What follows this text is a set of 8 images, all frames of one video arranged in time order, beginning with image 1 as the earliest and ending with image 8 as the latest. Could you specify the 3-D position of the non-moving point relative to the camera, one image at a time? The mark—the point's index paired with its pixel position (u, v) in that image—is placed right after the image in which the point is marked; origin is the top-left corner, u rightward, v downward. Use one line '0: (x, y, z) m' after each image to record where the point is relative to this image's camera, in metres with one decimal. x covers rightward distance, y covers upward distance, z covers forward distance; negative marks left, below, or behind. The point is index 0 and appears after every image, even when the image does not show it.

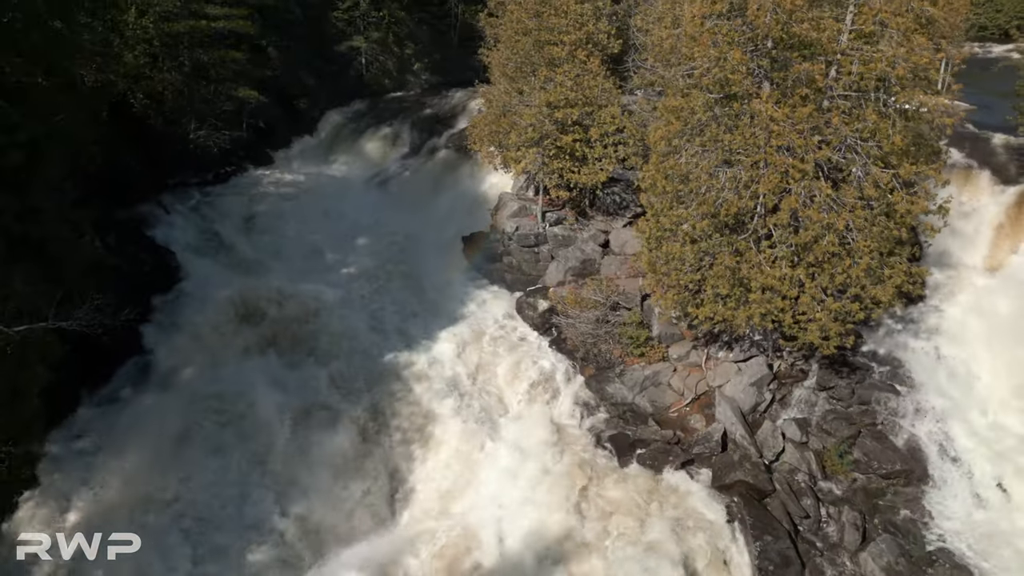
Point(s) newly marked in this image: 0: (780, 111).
0: (+5.1, +3.4, +13.8) m
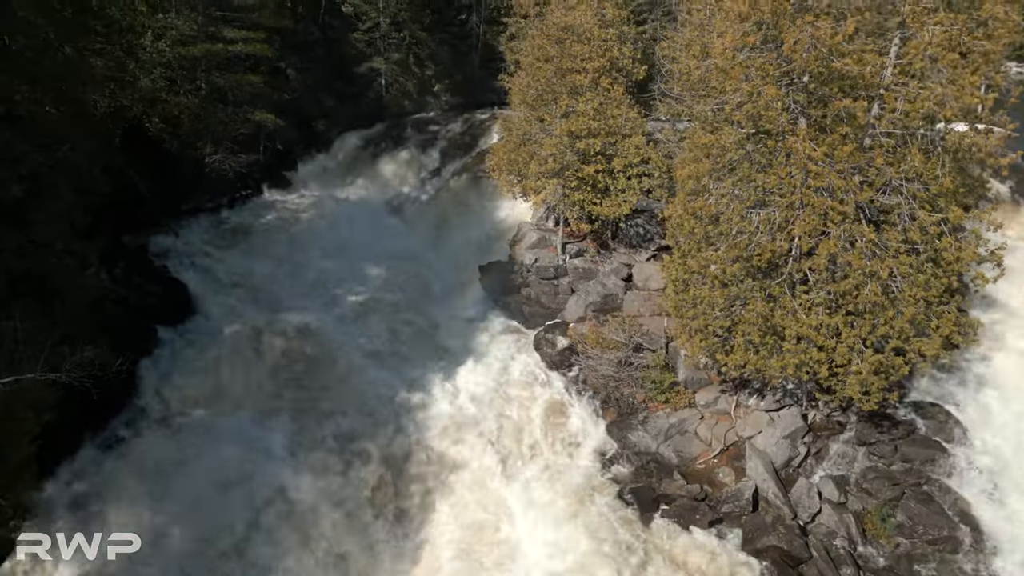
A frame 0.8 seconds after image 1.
0: (+5.5, +2.5, +12.8) m
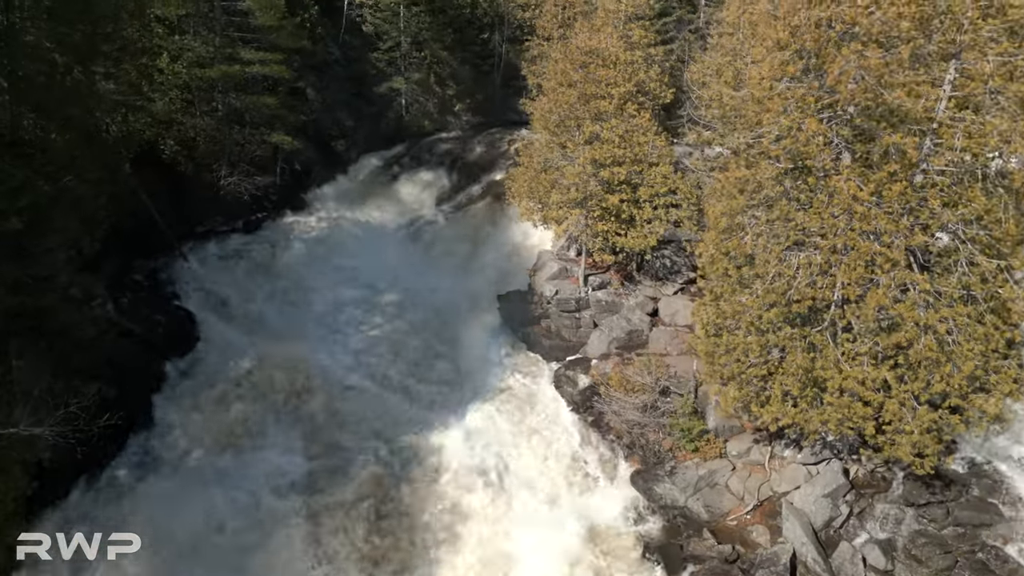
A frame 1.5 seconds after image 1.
0: (+5.8, +1.6, +11.8) m
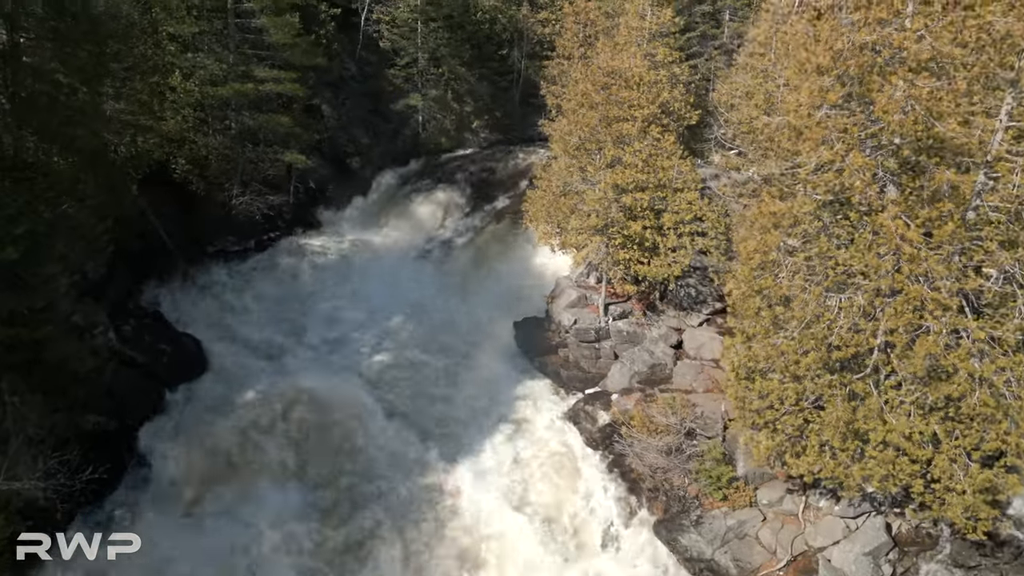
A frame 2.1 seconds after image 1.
0: (+6.0, +0.9, +10.8) m
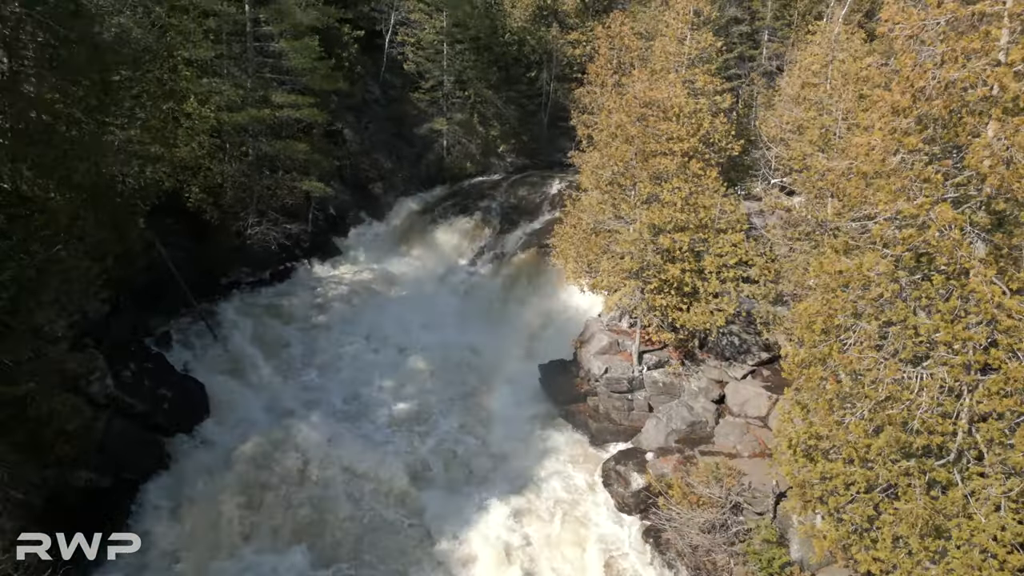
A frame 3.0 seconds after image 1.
0: (+6.4, -0.1, +9.2) m
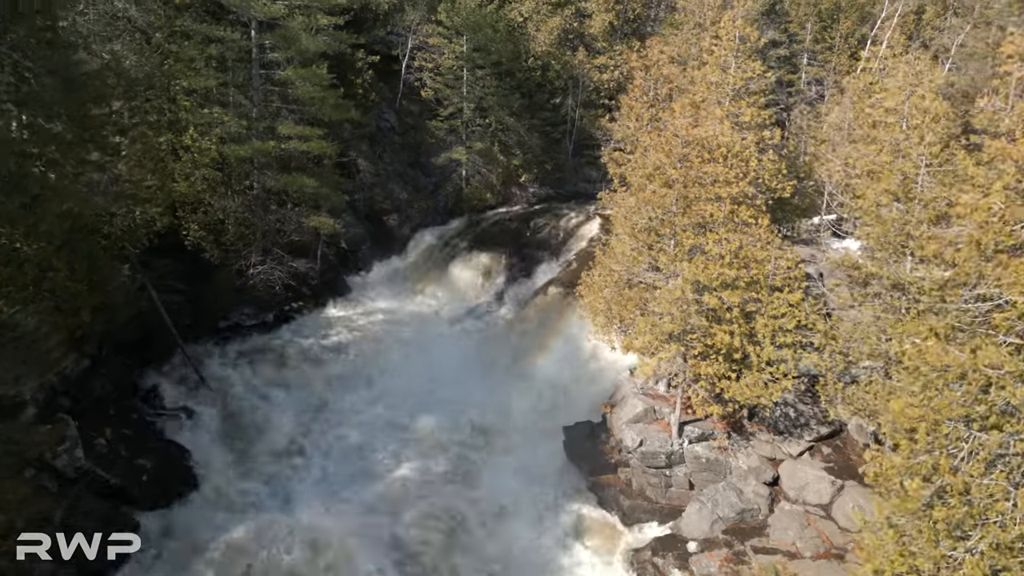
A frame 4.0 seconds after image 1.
0: (+6.6, -1.3, +6.9) m
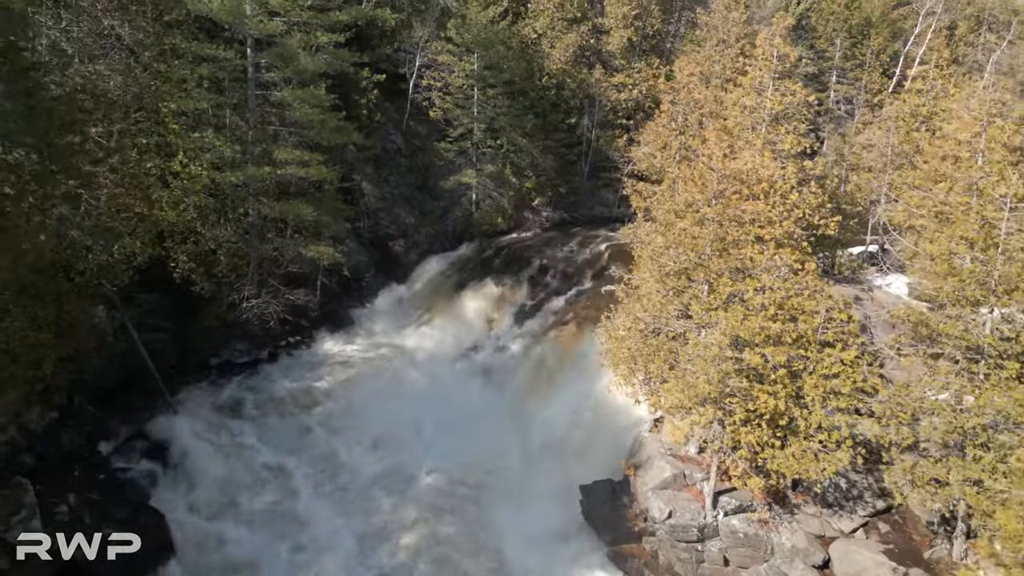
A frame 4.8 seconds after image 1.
0: (+6.7, -2.1, +5.0) m
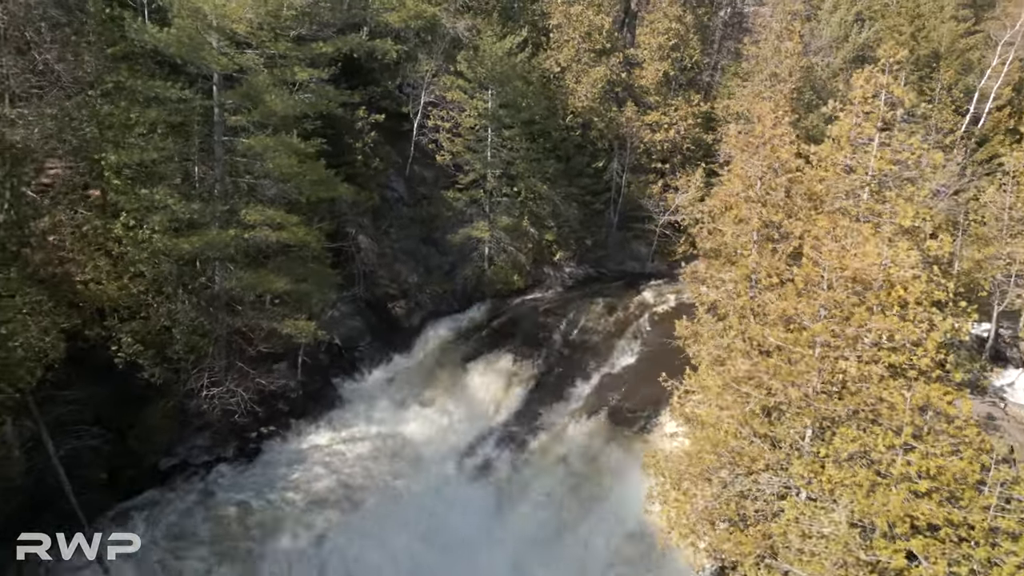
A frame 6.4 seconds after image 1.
0: (+6.7, -3.7, +0.8) m
